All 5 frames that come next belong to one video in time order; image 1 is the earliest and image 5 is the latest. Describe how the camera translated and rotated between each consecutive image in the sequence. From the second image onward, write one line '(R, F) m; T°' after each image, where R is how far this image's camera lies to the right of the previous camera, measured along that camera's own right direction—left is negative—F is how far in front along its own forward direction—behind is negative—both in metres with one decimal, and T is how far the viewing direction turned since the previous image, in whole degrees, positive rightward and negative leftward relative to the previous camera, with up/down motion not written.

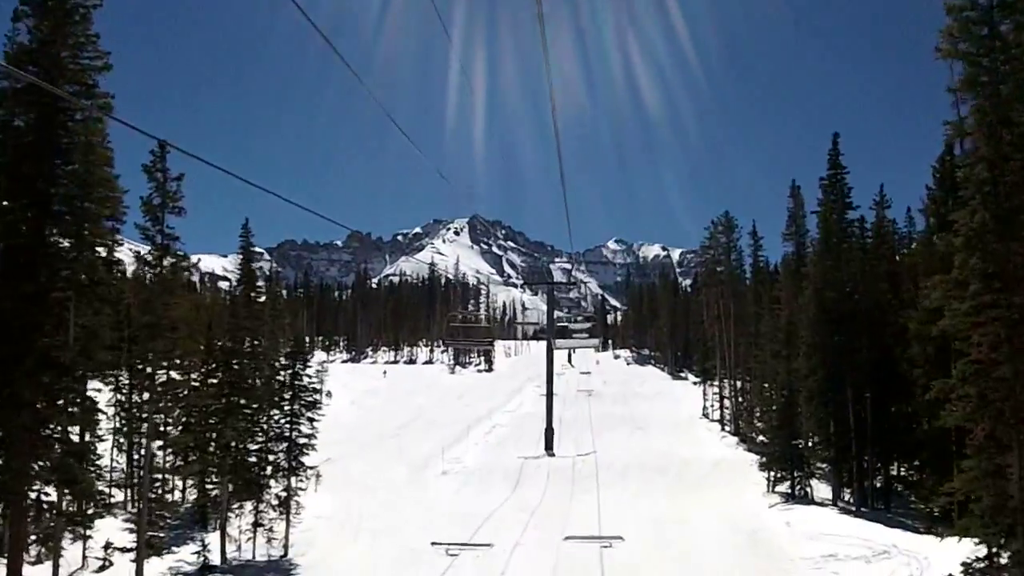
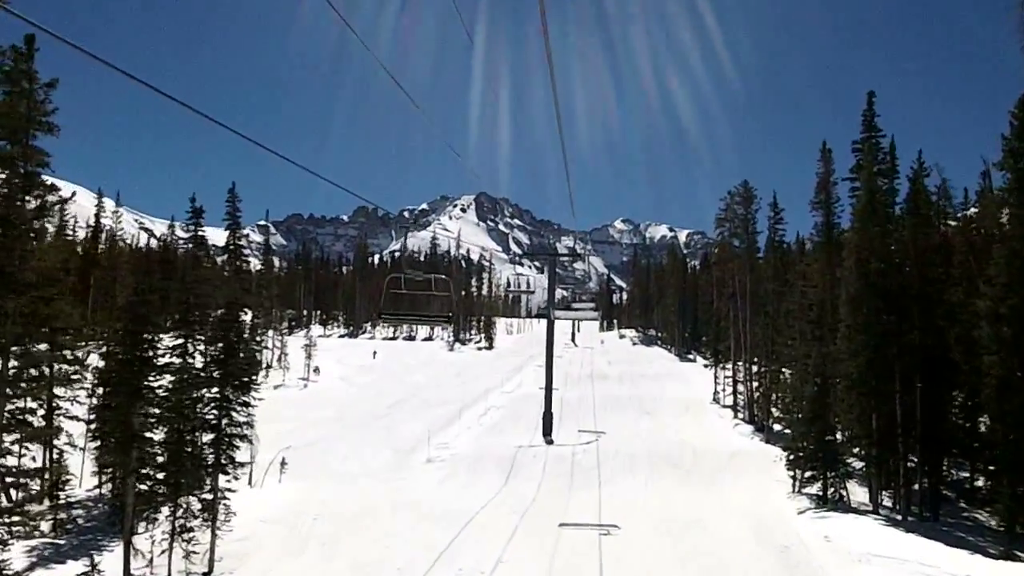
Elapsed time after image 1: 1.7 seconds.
(+0.4, +3.7) m; 0°
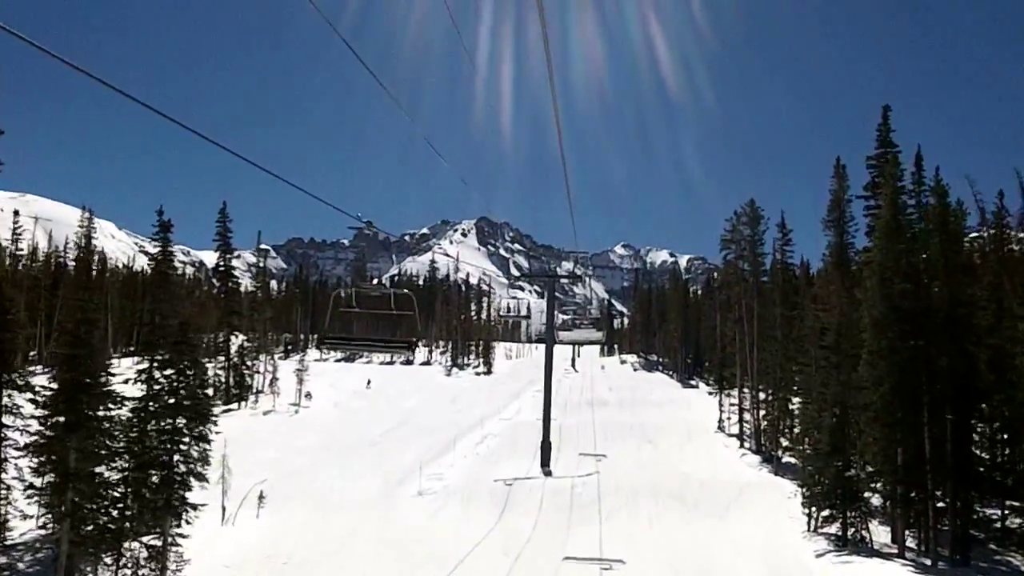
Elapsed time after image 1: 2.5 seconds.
(+0.2, +1.7) m; 0°
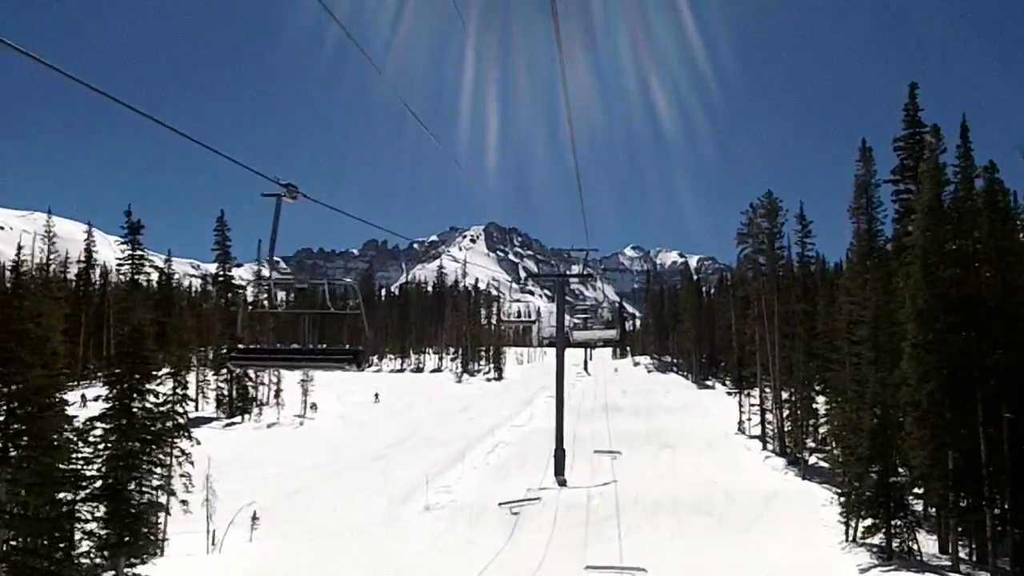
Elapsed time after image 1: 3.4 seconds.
(+0.1, +1.8) m; -1°
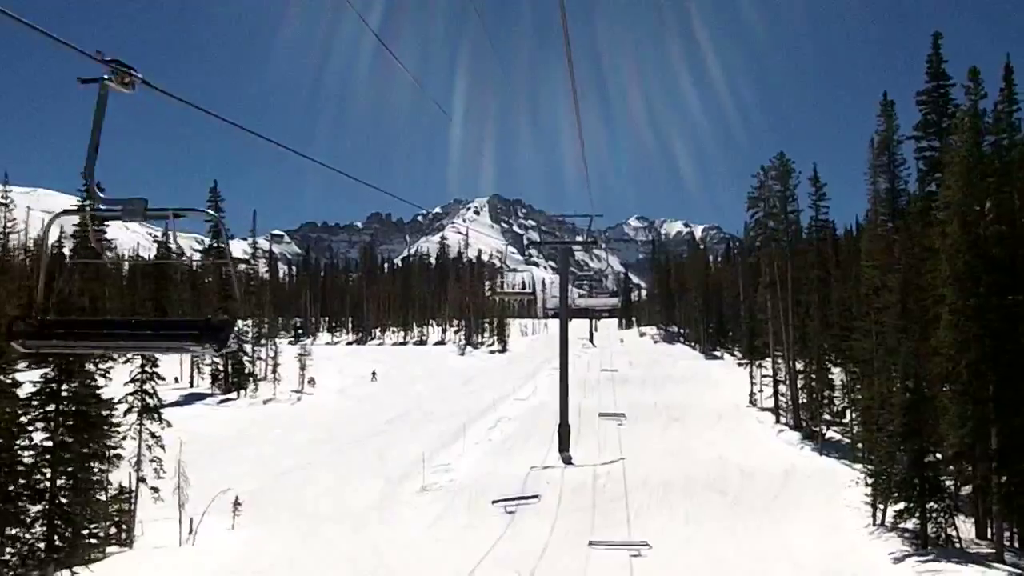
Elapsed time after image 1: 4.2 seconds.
(+0.2, +1.8) m; 0°
